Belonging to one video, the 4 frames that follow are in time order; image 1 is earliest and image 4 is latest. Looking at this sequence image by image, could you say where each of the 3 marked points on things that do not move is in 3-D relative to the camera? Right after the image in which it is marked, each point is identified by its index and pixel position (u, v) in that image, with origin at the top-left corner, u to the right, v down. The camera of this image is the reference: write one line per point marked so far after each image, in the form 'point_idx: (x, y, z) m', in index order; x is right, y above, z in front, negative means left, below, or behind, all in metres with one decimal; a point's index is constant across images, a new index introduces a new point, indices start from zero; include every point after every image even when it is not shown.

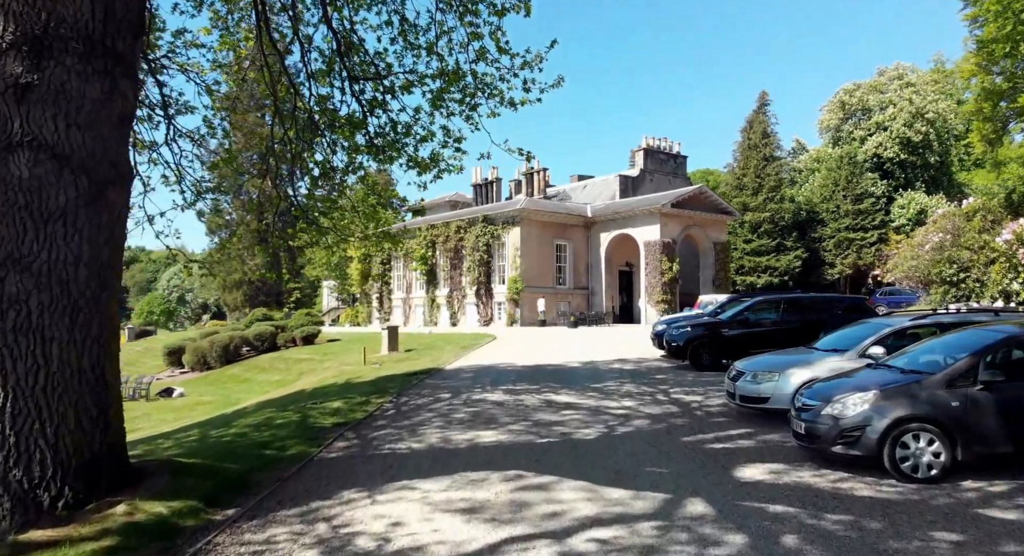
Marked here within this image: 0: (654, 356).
0: (+3.8, -2.1, +17.9) m
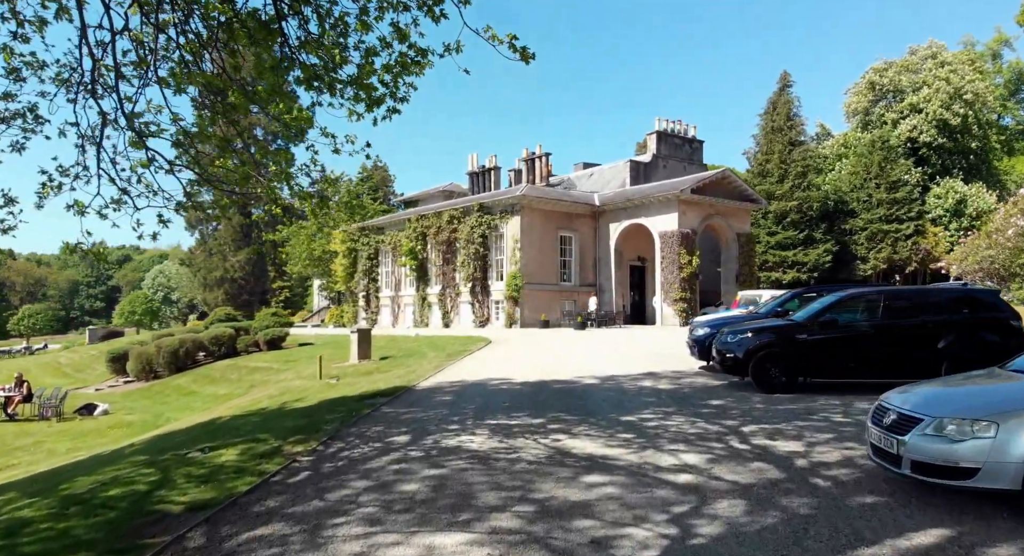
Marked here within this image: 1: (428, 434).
0: (+3.7, -1.9, +13.7) m
1: (-1.0, -1.9, +8.1) m
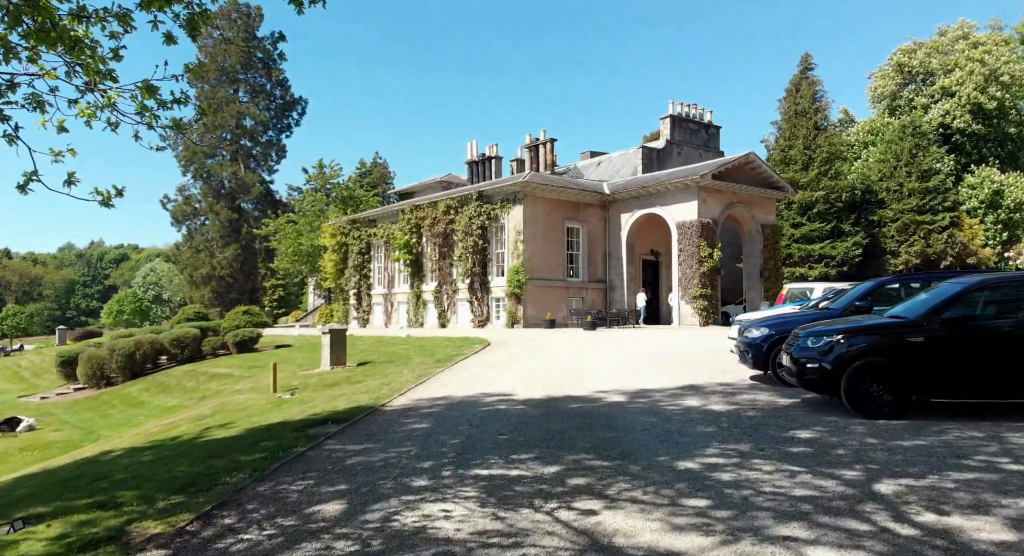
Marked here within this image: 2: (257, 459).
0: (+3.7, -1.7, +10.6) m
1: (-1.0, -1.7, +5.1) m
2: (-2.4, -1.7, +6.4) m
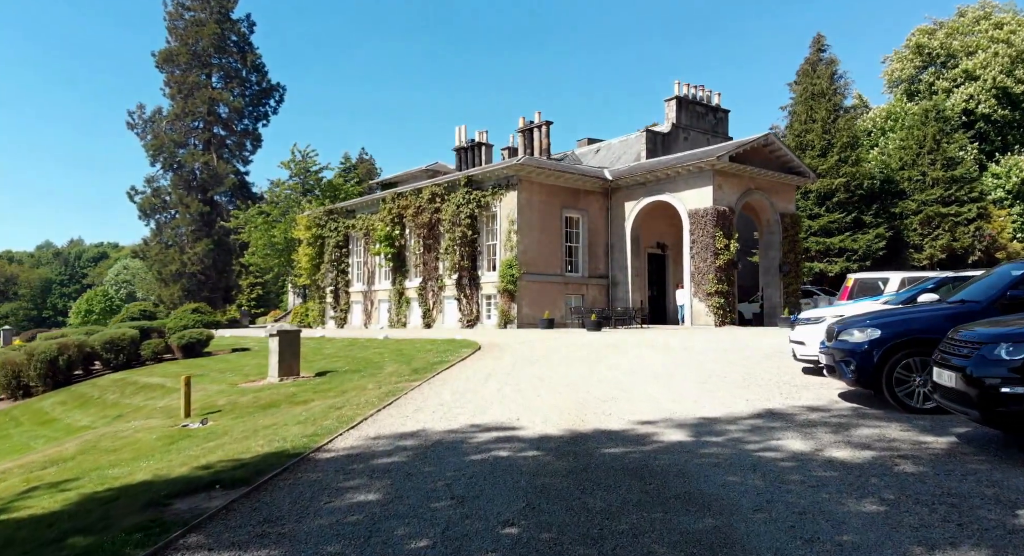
0: (+3.7, -1.4, +7.4) m
1: (-0.9, -1.4, +1.9) m
2: (-2.3, -1.5, +3.2) m
